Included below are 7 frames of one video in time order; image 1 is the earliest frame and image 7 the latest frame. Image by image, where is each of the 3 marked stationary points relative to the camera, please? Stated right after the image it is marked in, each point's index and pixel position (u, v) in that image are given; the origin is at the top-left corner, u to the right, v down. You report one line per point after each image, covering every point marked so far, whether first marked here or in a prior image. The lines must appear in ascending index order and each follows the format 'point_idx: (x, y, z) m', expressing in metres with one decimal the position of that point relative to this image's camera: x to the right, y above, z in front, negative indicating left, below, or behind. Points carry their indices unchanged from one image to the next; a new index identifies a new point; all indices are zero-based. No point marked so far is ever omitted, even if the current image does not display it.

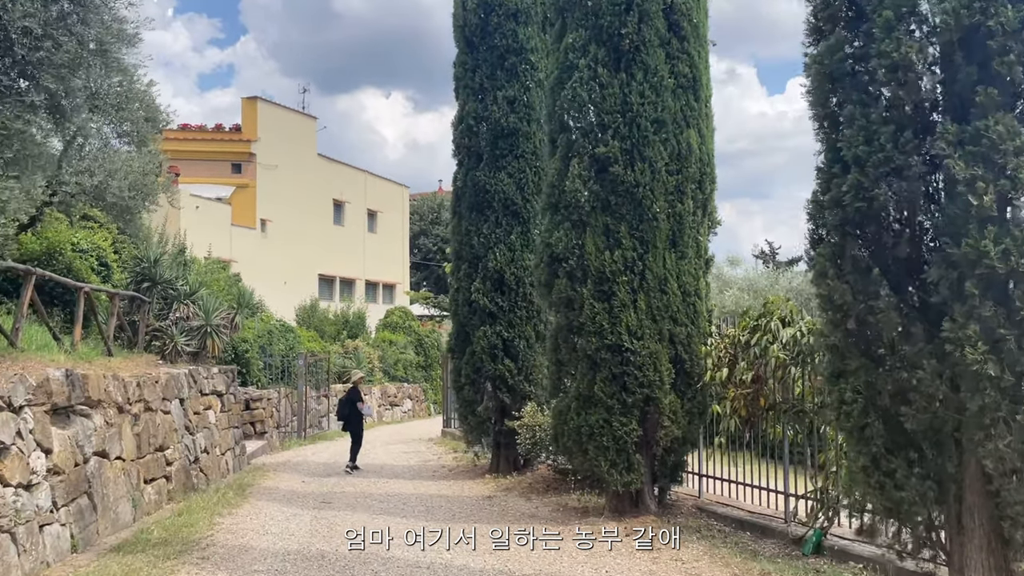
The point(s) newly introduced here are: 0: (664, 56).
0: (+1.3, +2.0, +7.5) m
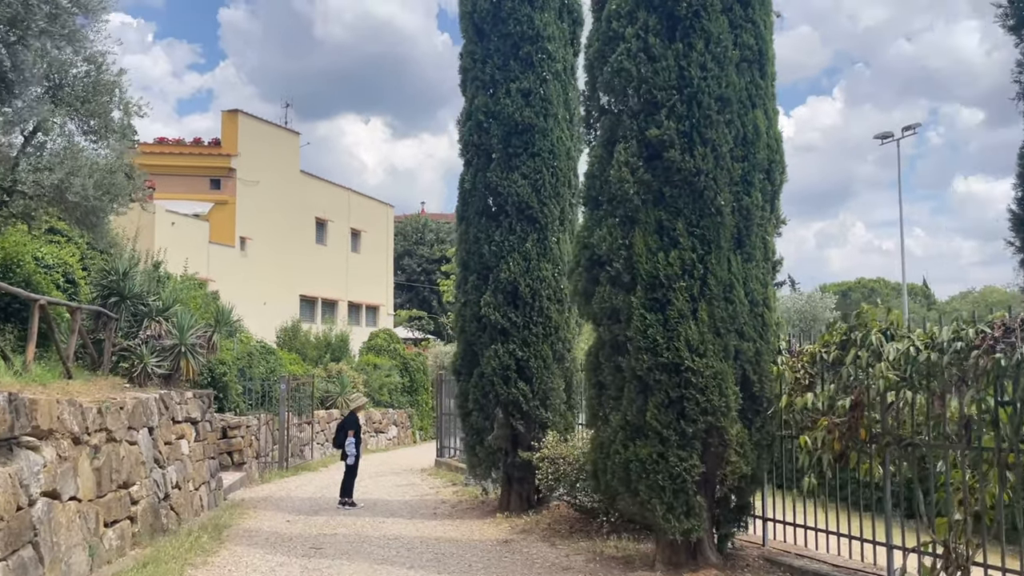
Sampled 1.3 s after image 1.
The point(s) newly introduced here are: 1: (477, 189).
0: (+1.6, +2.0, +6.3) m
1: (-0.4, +1.2, +10.0) m
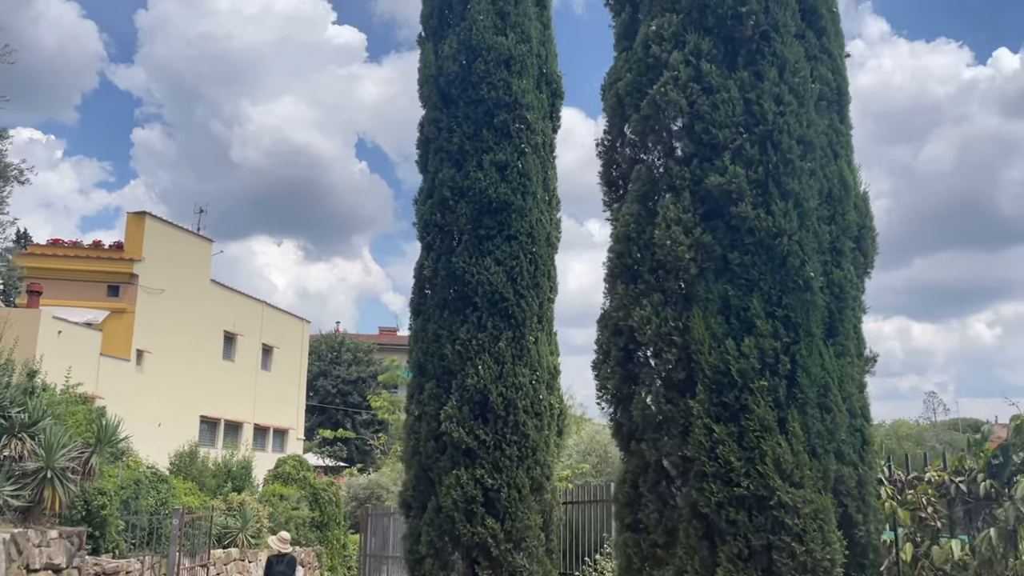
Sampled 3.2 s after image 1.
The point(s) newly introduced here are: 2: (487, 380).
0: (+1.7, +1.4, +5.0) m
1: (-0.7, +0.1, +8.2) m
2: (-0.2, -0.9, +7.9) m
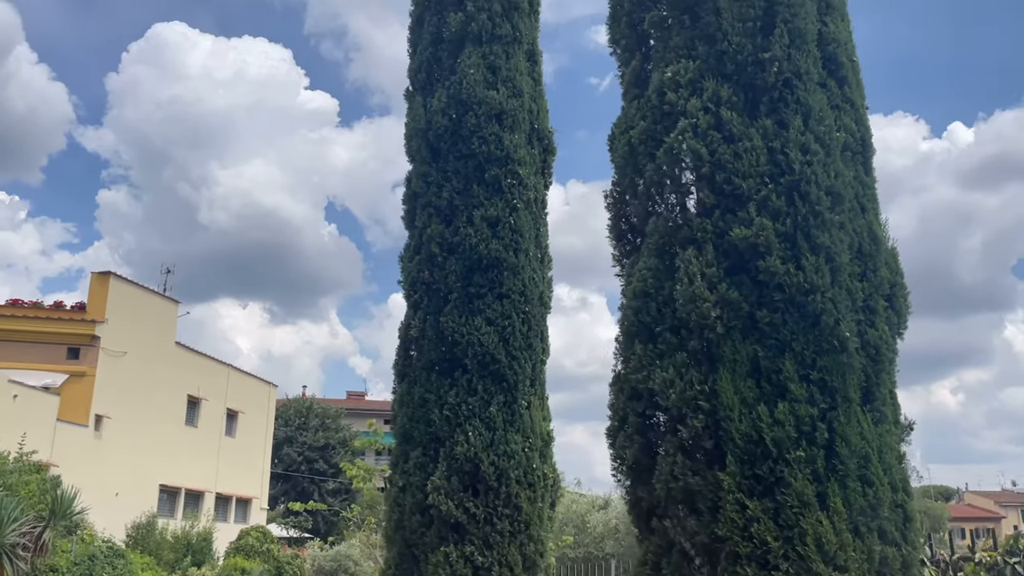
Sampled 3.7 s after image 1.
0: (+1.7, +1.0, +4.7) m
1: (-0.8, -0.5, +7.8) m
2: (-0.3, -1.4, +7.4) m
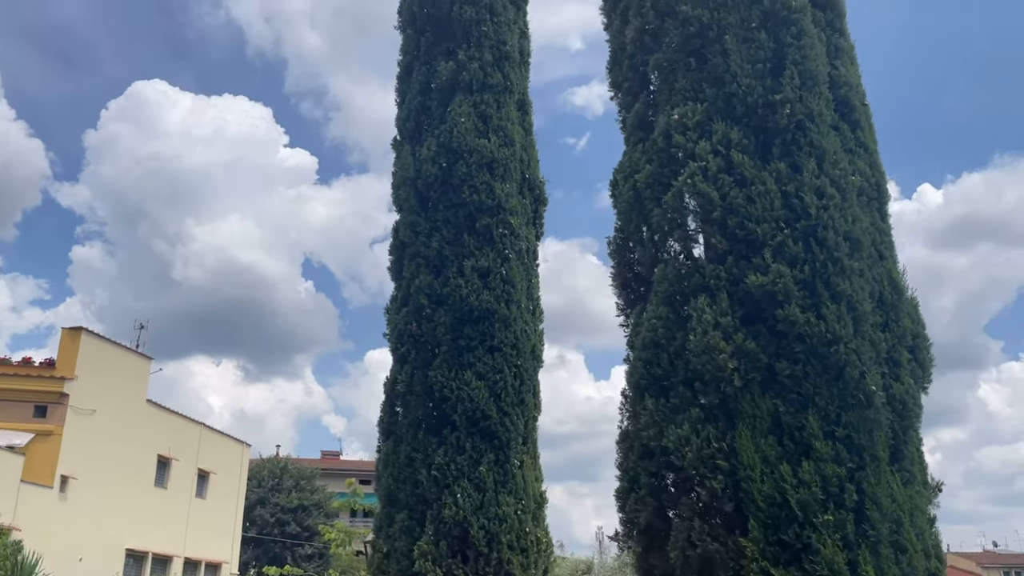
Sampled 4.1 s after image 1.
0: (+1.7, +0.8, +4.6) m
1: (-0.8, -0.9, +7.5) m
2: (-0.4, -1.8, +7.0) m
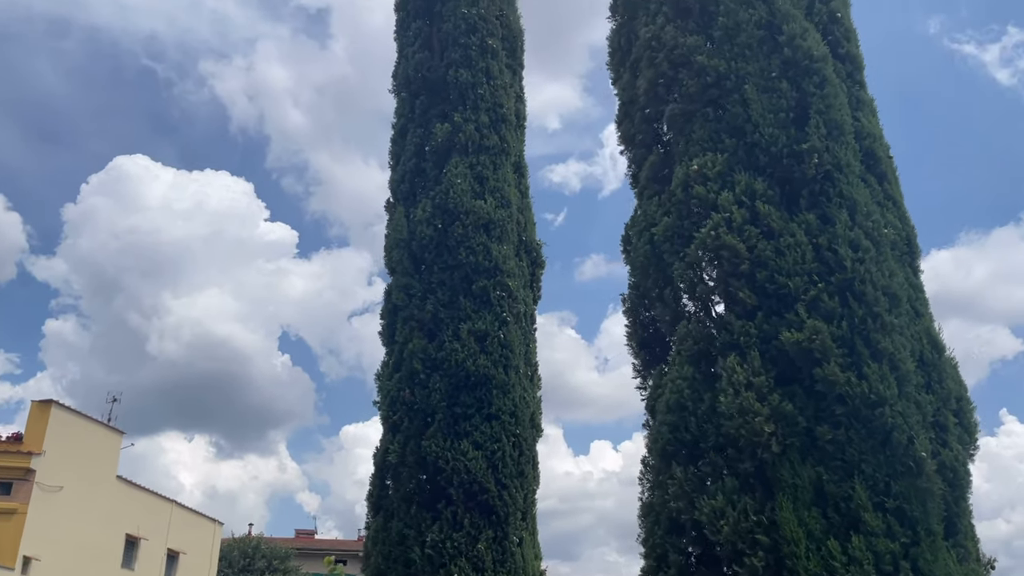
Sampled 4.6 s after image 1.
0: (+1.8, +0.5, +4.3) m
1: (-0.9, -1.4, +7.0) m
2: (-0.4, -2.3, +6.5) m
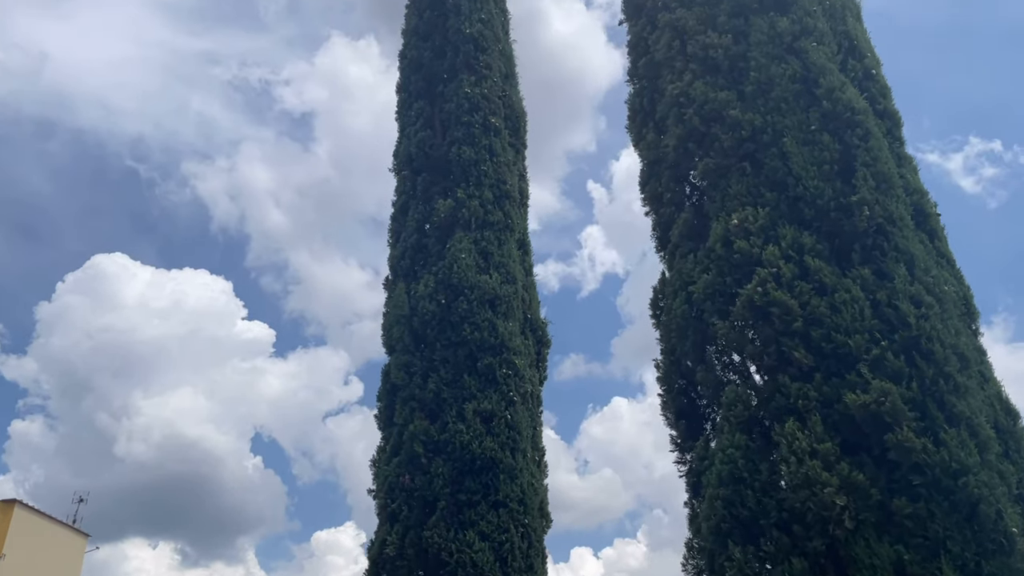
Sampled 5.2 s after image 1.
0: (+1.9, +0.2, +4.1) m
1: (-0.8, -2.0, +6.4) m
2: (-0.3, -2.8, +5.8) m
